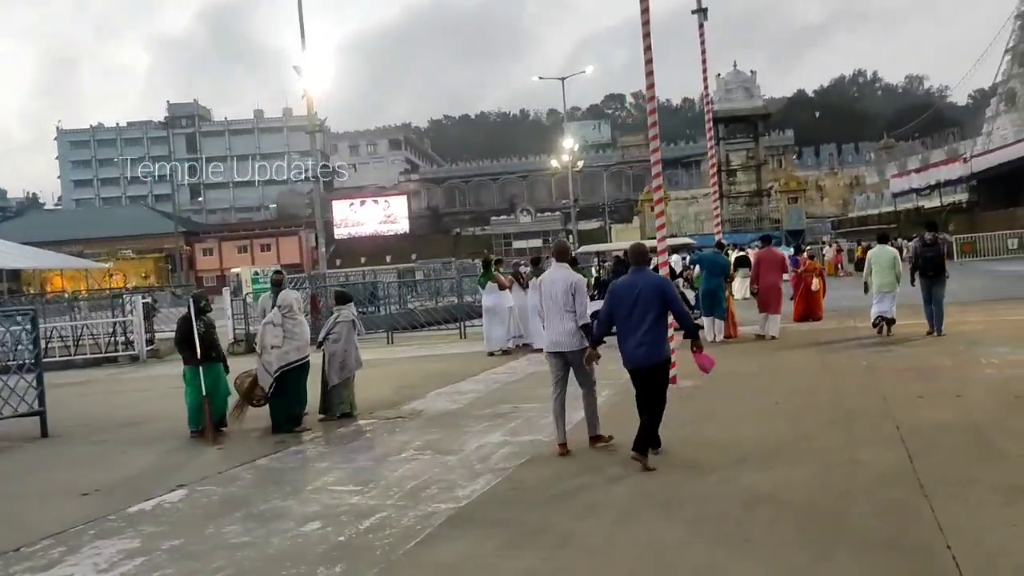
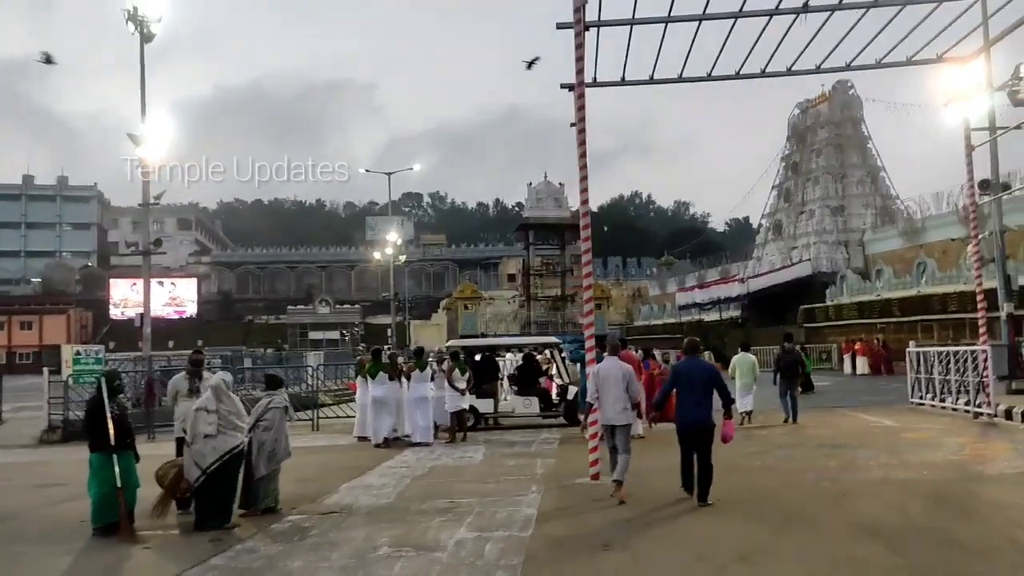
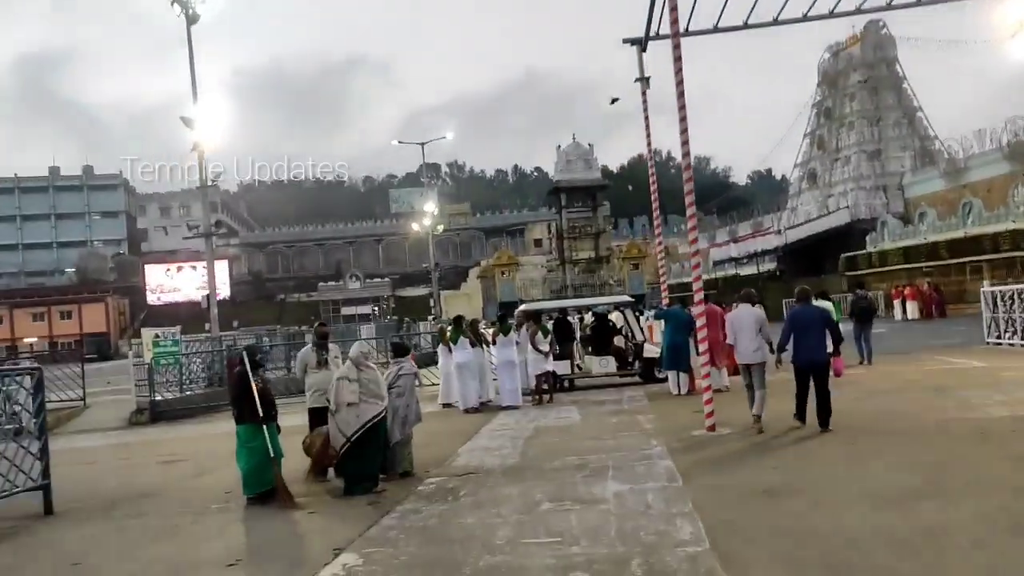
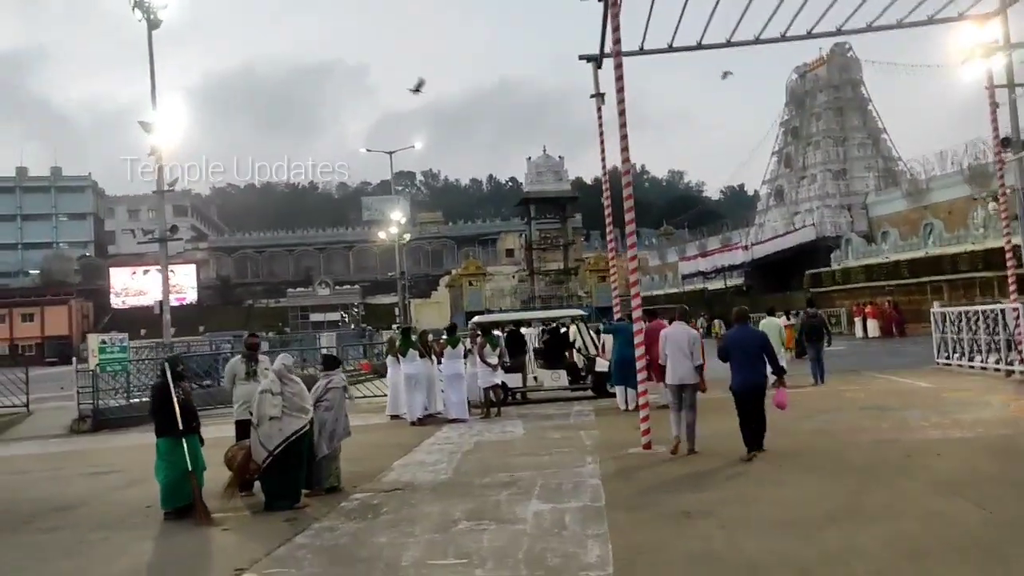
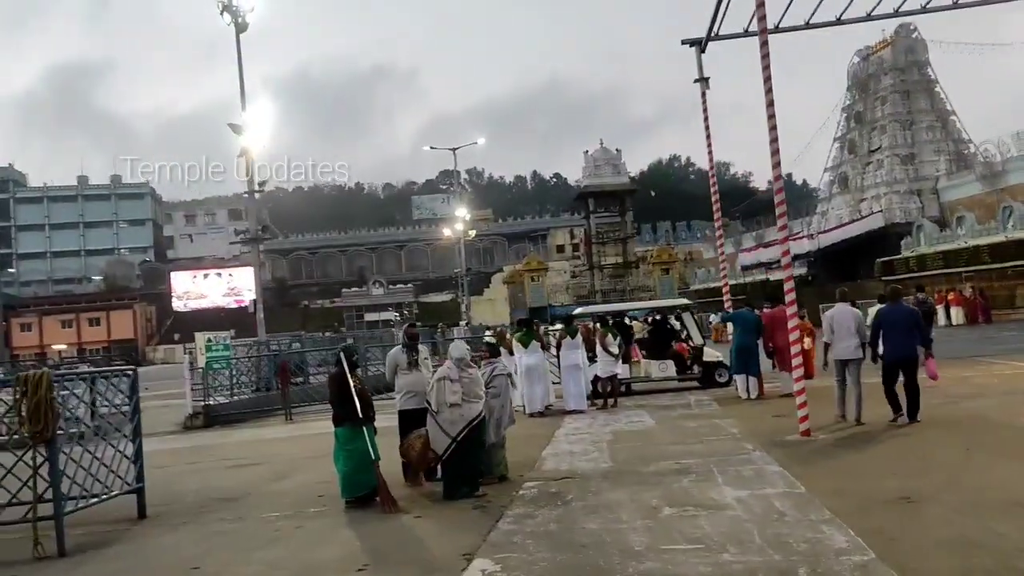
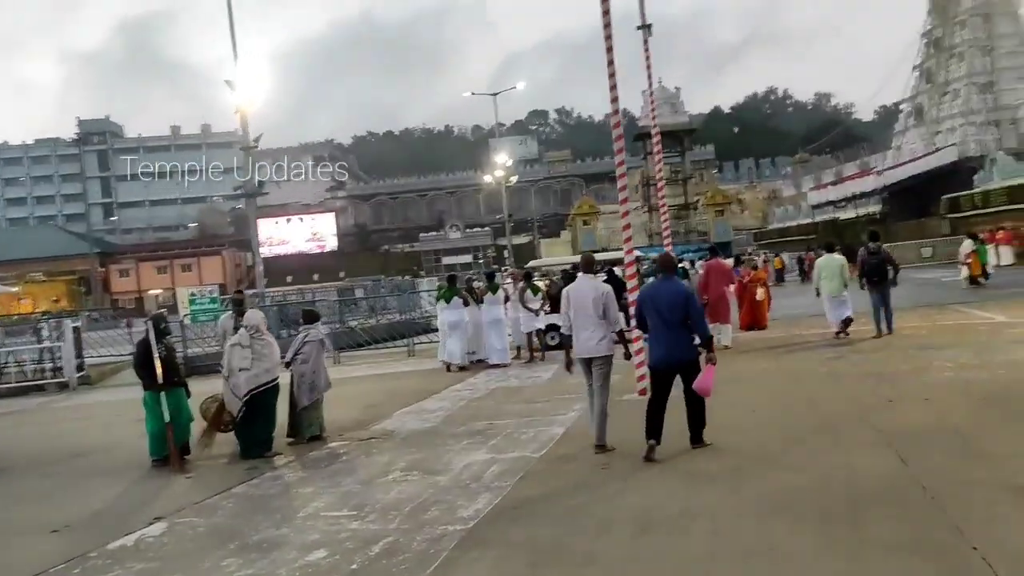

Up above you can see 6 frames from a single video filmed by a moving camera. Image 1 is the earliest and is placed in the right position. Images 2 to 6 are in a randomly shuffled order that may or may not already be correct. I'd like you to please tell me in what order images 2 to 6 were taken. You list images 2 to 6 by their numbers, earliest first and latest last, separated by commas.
6, 2, 4, 3, 5
